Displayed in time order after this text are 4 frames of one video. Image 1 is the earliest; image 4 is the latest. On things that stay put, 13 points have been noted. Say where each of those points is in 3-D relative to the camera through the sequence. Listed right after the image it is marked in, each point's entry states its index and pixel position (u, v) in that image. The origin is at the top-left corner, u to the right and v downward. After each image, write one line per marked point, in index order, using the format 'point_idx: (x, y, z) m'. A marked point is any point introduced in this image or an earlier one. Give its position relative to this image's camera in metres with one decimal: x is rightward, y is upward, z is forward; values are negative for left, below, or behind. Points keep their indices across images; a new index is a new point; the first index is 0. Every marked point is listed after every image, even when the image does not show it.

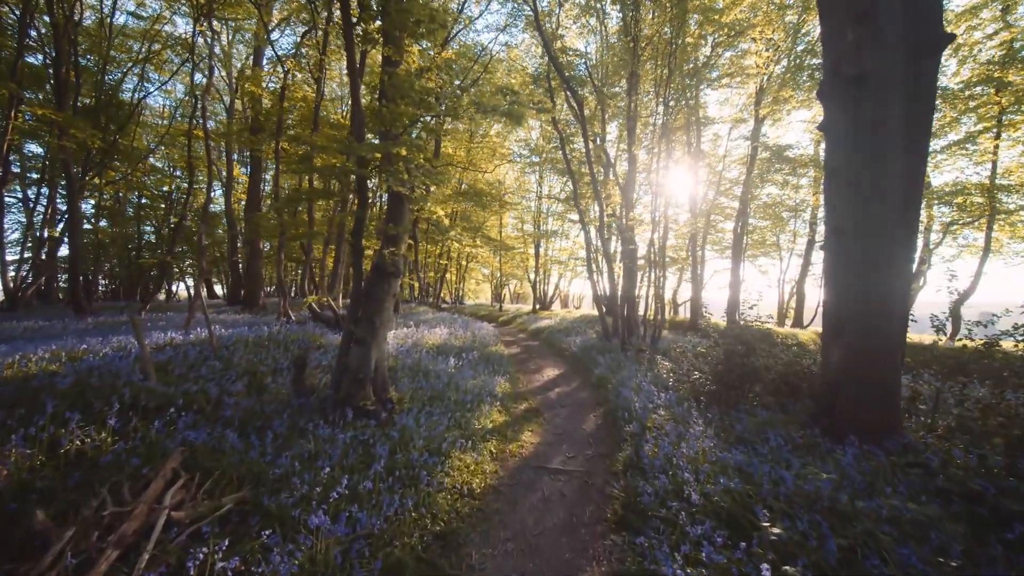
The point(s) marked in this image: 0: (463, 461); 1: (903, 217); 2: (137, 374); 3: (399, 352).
0: (-0.6, -2.2, +5.4) m
1: (+5.8, +1.1, +6.2) m
2: (-5.3, -1.2, +6.0) m
3: (-2.9, -1.6, +10.9) m
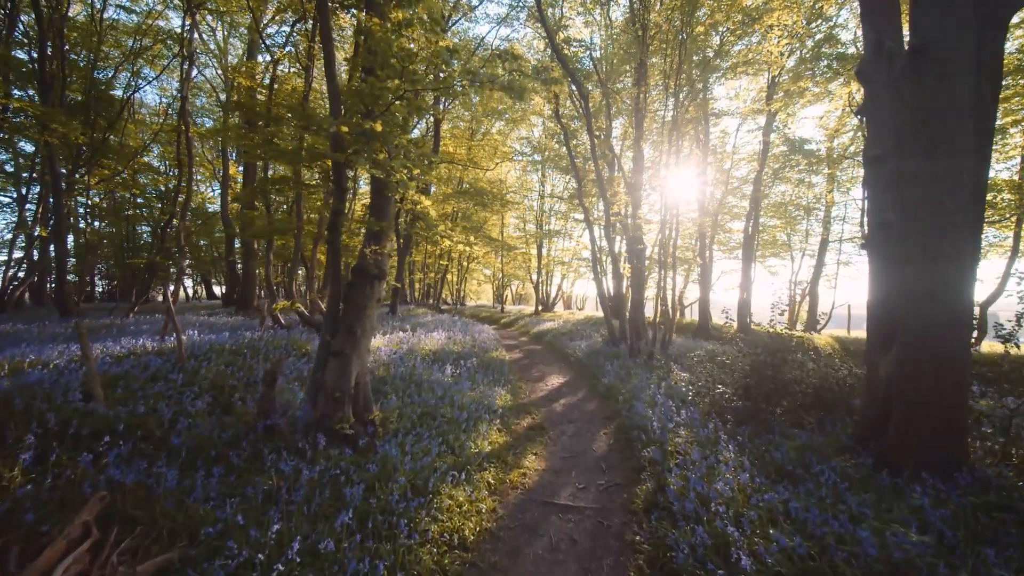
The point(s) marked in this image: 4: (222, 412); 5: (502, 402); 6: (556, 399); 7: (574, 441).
0: (-0.6, -2.3, +4.5) m
1: (+5.8, +1.0, +5.4) m
2: (-5.3, -1.3, +5.2) m
3: (-2.8, -1.7, +10.0) m
4: (-3.9, -1.7, +5.7) m
5: (-0.2, -2.3, +8.6) m
6: (+1.1, -2.7, +10.3) m
7: (+1.1, -2.7, +7.3) m
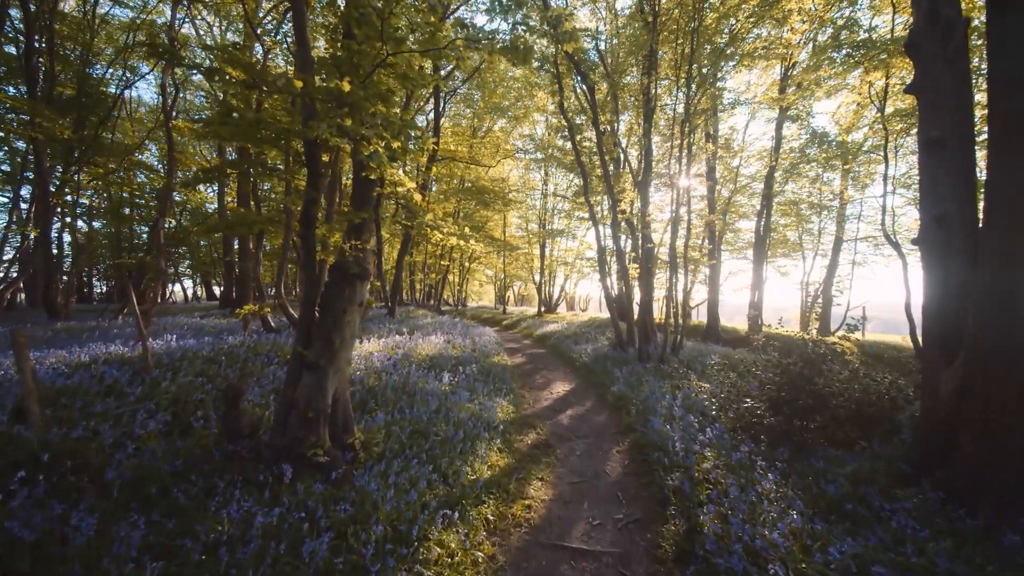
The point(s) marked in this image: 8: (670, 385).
0: (-0.6, -2.3, +3.7) m
1: (+5.8, +1.0, +4.5) m
2: (-5.3, -1.3, +4.4) m
3: (-2.8, -1.7, +9.2) m
4: (-3.9, -1.7, +4.9) m
5: (-0.2, -2.3, +7.8) m
6: (+1.1, -2.7, +9.5) m
7: (+1.1, -2.7, +6.5) m
8: (+3.7, -2.2, +9.8) m
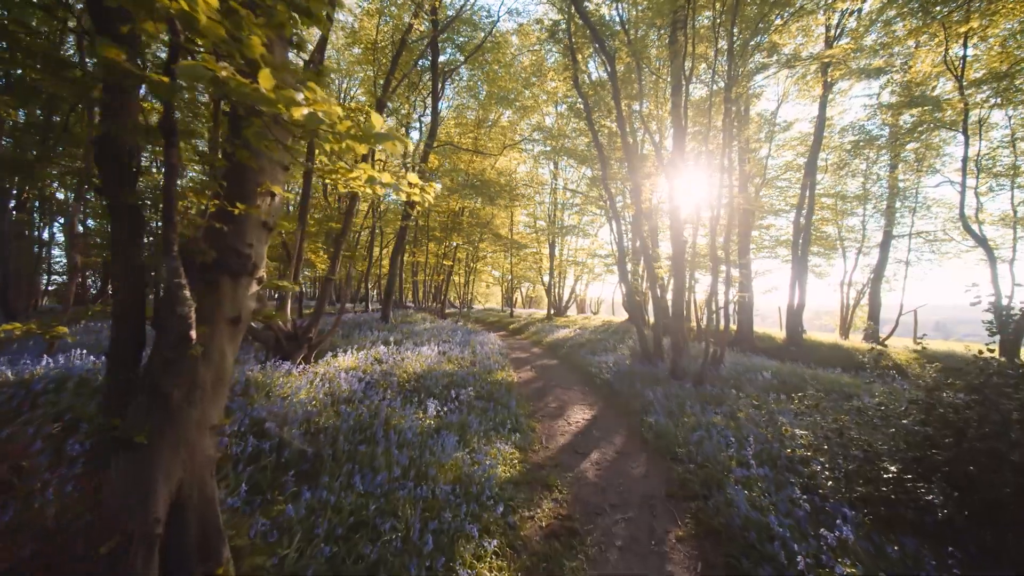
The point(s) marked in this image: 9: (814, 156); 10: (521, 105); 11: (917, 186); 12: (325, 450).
0: (-0.6, -2.3, +1.4) m
1: (+5.8, +1.0, +2.1) m
2: (-5.3, -1.3, +2.2) m
3: (-2.7, -1.8, +6.9) m
4: (-3.9, -1.7, +2.6) m
5: (-0.1, -2.4, +5.4) m
6: (+1.2, -2.8, +7.1) m
7: (+1.2, -2.7, +4.2) m
8: (+3.8, -2.3, +7.4) m
9: (+13.3, +5.9, +18.6) m
10: (+0.4, +8.8, +19.5) m
11: (+18.9, +5.0, +19.7) m
12: (-2.2, -1.8, +4.8) m
